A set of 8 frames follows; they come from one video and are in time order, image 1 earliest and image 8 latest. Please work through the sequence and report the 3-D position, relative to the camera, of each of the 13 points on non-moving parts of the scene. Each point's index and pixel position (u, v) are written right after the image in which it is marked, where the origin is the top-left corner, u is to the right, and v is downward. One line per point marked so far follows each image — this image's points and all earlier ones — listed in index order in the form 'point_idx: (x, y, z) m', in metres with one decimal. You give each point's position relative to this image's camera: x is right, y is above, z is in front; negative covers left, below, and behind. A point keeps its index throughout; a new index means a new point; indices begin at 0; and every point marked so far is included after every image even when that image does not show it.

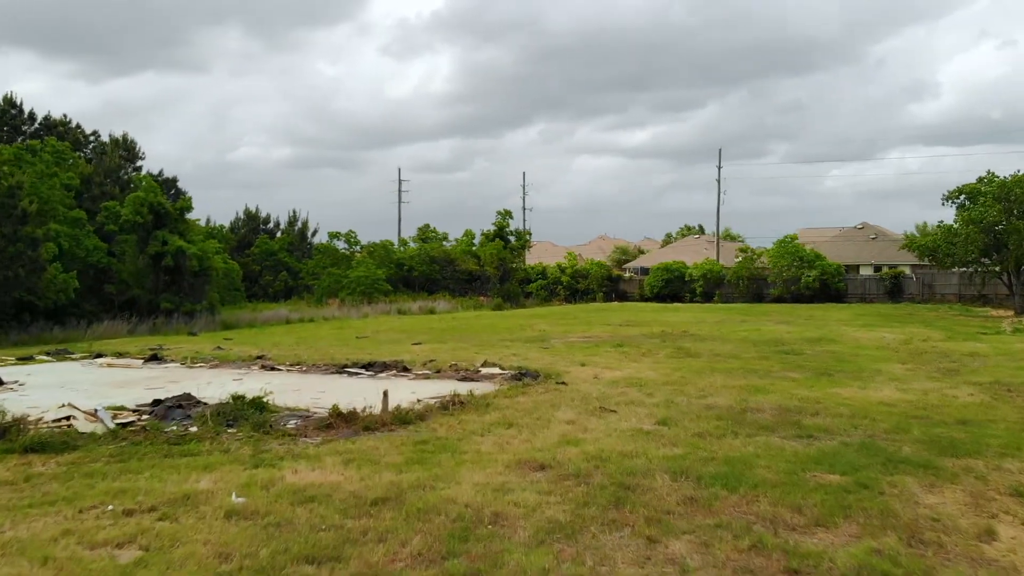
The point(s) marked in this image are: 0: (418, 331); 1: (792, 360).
0: (-1.9, -0.9, +19.3) m
1: (+4.0, -1.0, +13.6) m
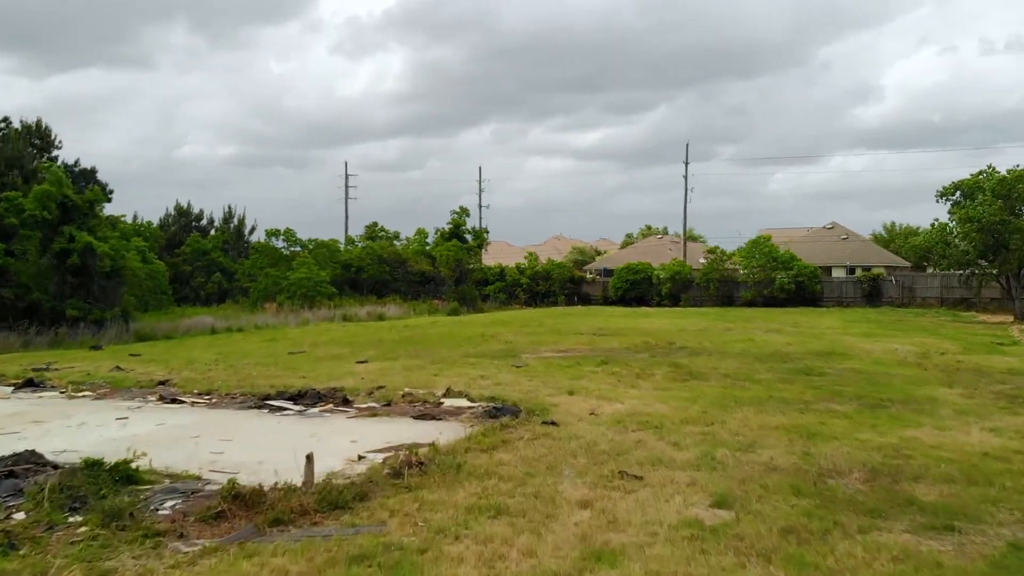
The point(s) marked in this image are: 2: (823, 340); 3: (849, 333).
0: (-2.6, -1.0, +16.6) m
1: (+3.6, -1.1, +11.2) m
2: (+5.8, -1.0, +17.8) m
3: (+7.2, -0.9, +20.0) m
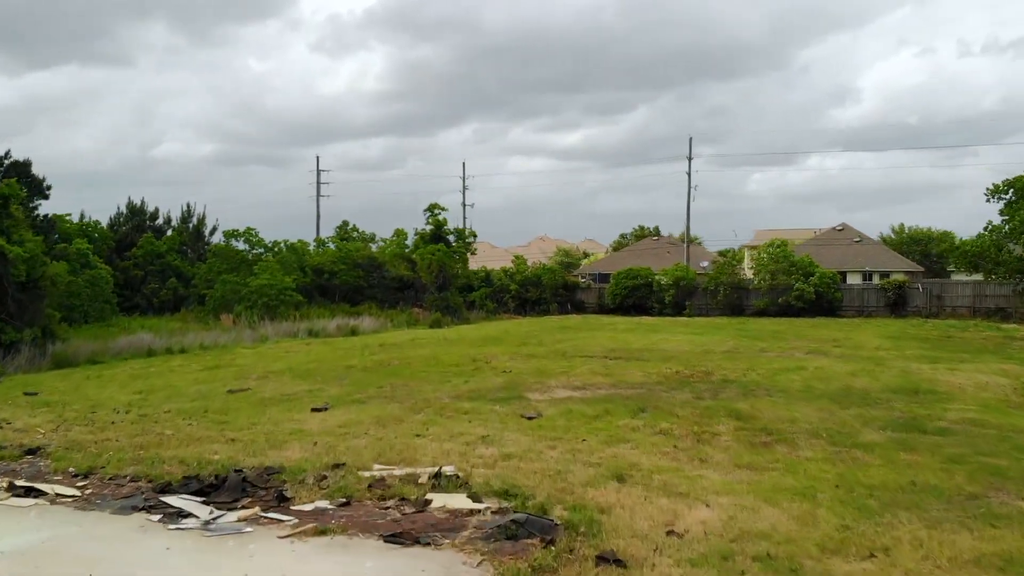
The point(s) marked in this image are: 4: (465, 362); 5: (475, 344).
0: (-2.6, -1.2, +13.3) m
1: (+3.8, -1.4, +8.1) m
2: (+5.8, -1.2, +14.7) m
3: (+7.1, -1.2, +16.9) m
4: (-0.8, -1.2, +15.0) m
5: (-0.7, -1.1, +18.4) m
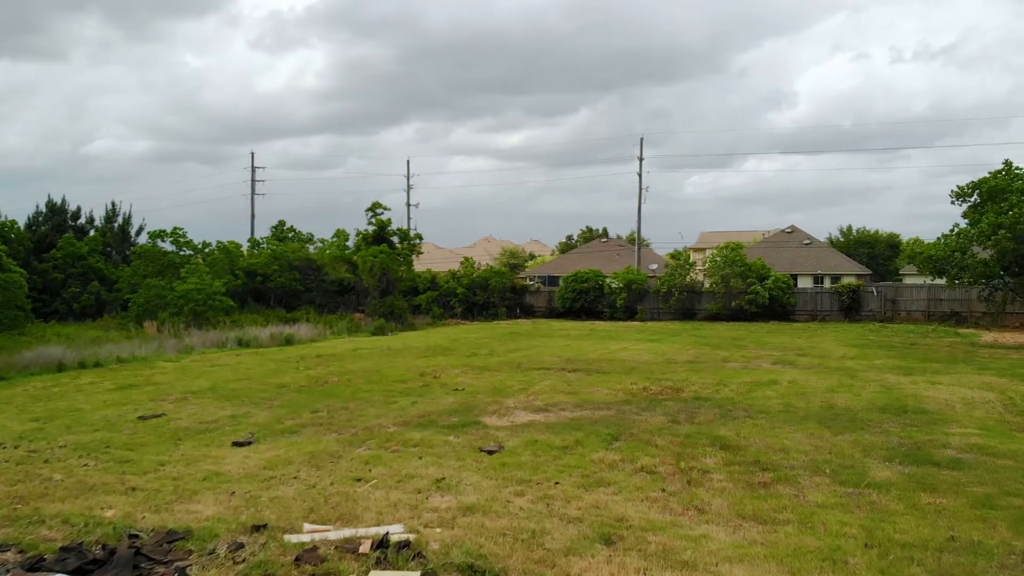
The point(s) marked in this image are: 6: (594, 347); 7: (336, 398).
0: (-3.2, -1.3, +11.9) m
1: (+3.5, -1.5, +7.1) m
2: (+5.1, -1.3, +13.8) m
3: (+6.3, -1.3, +16.1) m
4: (-1.5, -1.3, +13.7) m
5: (-1.6, -1.2, +17.0) m
6: (+1.6, -1.2, +19.0) m
7: (-2.1, -1.3, +11.5) m
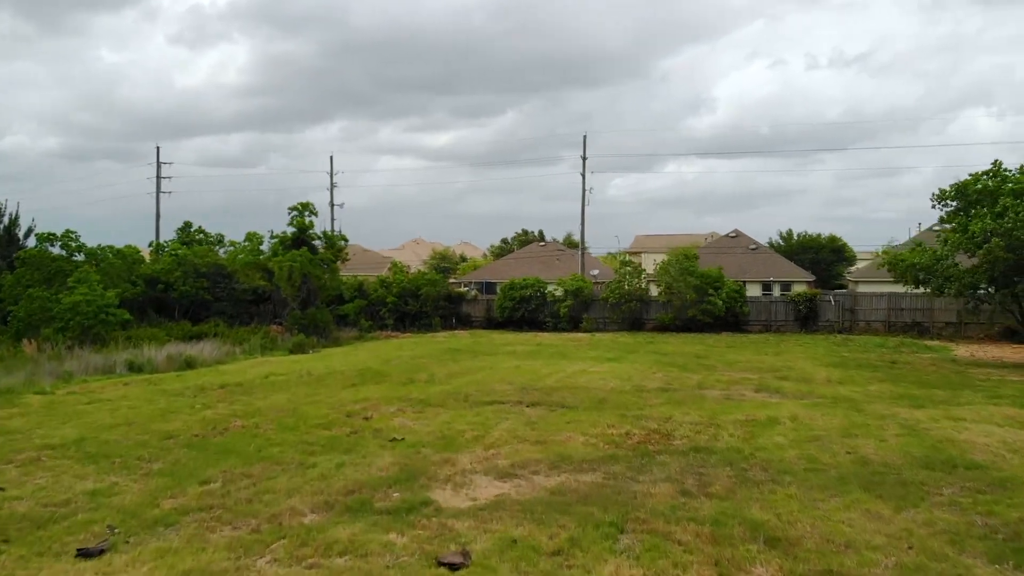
0: (-3.7, -1.6, +9.1) m
1: (+3.4, -1.7, +4.9) m
2: (+4.5, -1.6, +11.7) m
3: (+5.4, -1.5, +14.1) m
4: (-2.1, -1.5, +11.1) m
5: (-2.5, -1.5, +14.4) m
6: (+0.6, -1.4, +16.7) m
7: (-2.6, -1.6, +8.9) m
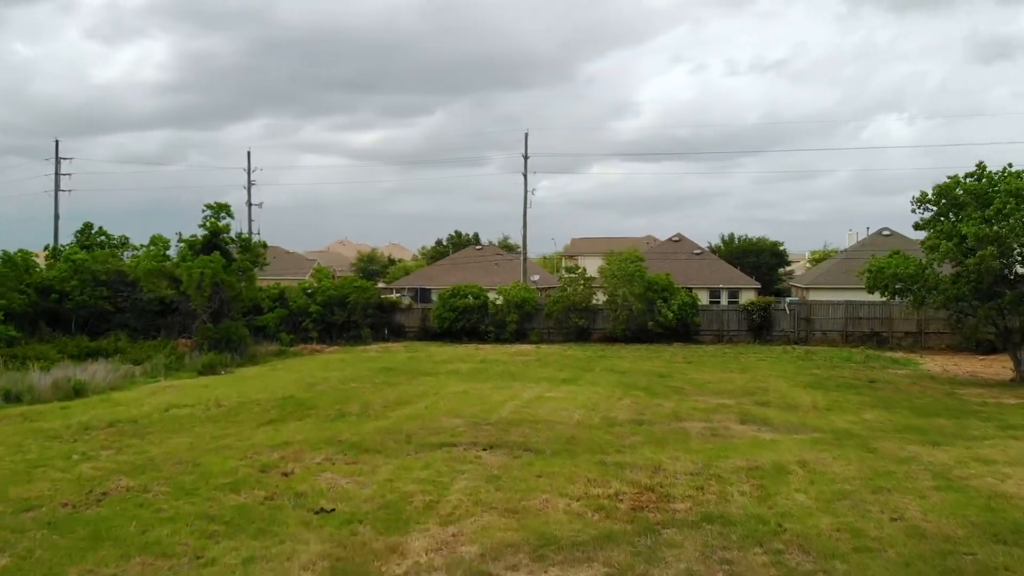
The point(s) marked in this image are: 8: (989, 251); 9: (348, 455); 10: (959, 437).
0: (-3.9, -1.8, +6.8) m
1: (+3.4, -1.9, +3.1) m
2: (+4.0, -1.8, +10.0) m
3: (+4.8, -1.8, +12.4) m
4: (-2.5, -1.8, +8.9) m
5: (-3.2, -1.7, +12.2) m
6: (-0.2, -1.6, +14.6) m
7: (-2.8, -1.8, +6.6) m
8: (+7.8, +0.6, +15.5) m
9: (-1.7, -1.7, +9.9) m
10: (+5.3, -1.8, +11.4) m
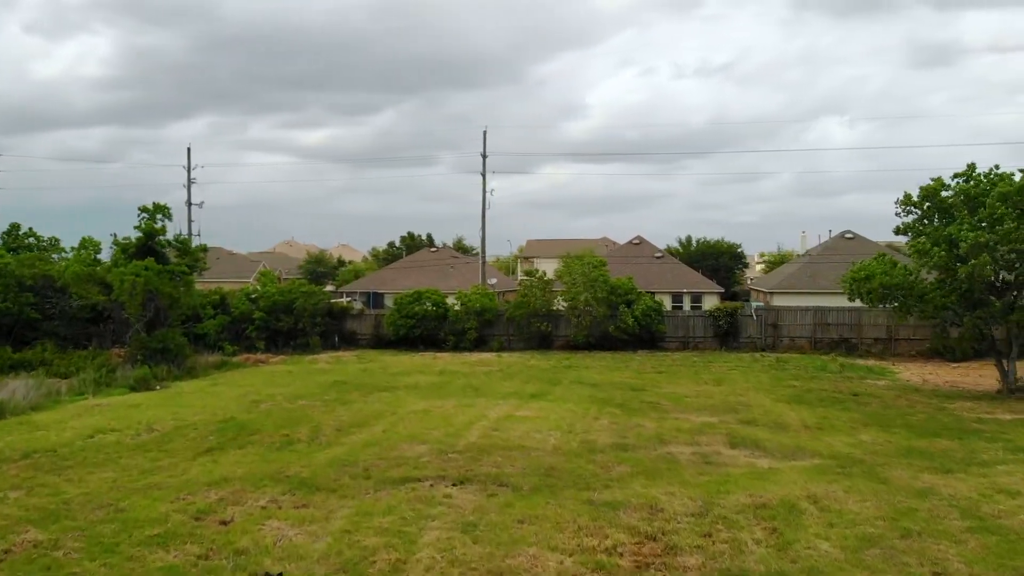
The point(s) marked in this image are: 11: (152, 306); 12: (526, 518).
0: (-4.0, -1.9, +5.4) m
1: (+3.6, -2.1, +2.1) m
2: (+3.8, -1.9, +9.0) m
3: (+4.4, -1.9, +11.5) m
4: (-2.6, -1.9, +7.6) m
5: (-3.5, -1.8, +10.8) m
6: (-0.7, -1.8, +13.4) m
7: (-2.8, -1.9, +5.3) m
8: (+7.3, +0.5, +14.7) m
9: (-1.9, -1.9, +8.6) m
10: (+5.0, -1.9, +10.5) m
11: (-7.5, -0.4, +20.0) m
12: (+0.1, -1.9, +7.8) m
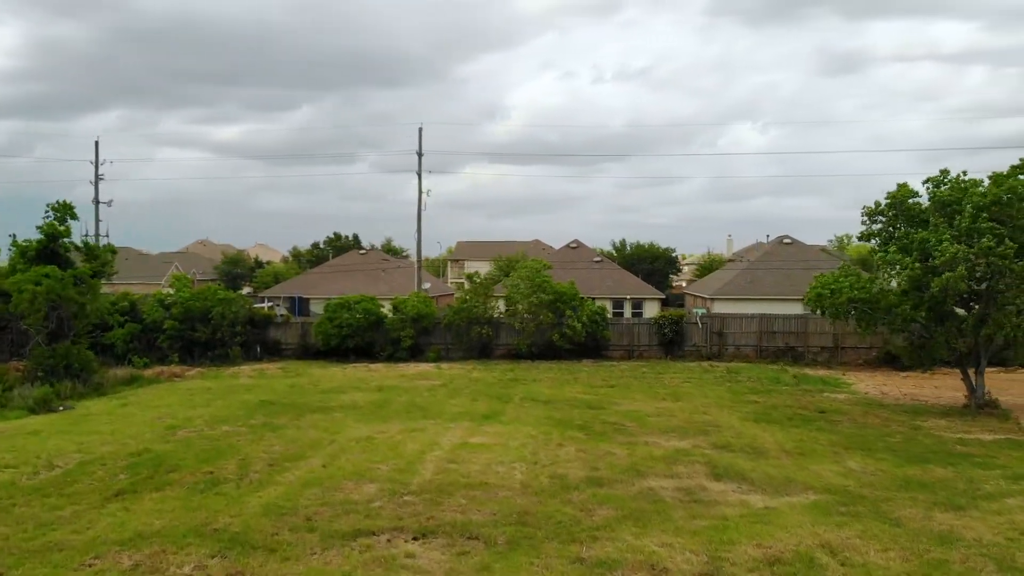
0: (-3.9, -2.1, +3.8) m
1: (+3.9, -2.2, +1.1) m
2: (+3.5, -2.1, +8.0) m
3: (+4.0, -2.1, +10.5) m
4: (-2.7, -2.1, +6.1) m
5: (-3.9, -2.0, +9.2) m
6: (-1.3, -1.9, +12.0) m
7: (-2.8, -2.1, +3.8) m
8: (+6.5, +0.3, +14.0) m
9: (-2.1, -2.0, +7.1) m
10: (+4.7, -2.1, +9.6) m
11: (-8.6, -0.5, +18.0) m
12: (0.0, -2.1, +6.6) m
